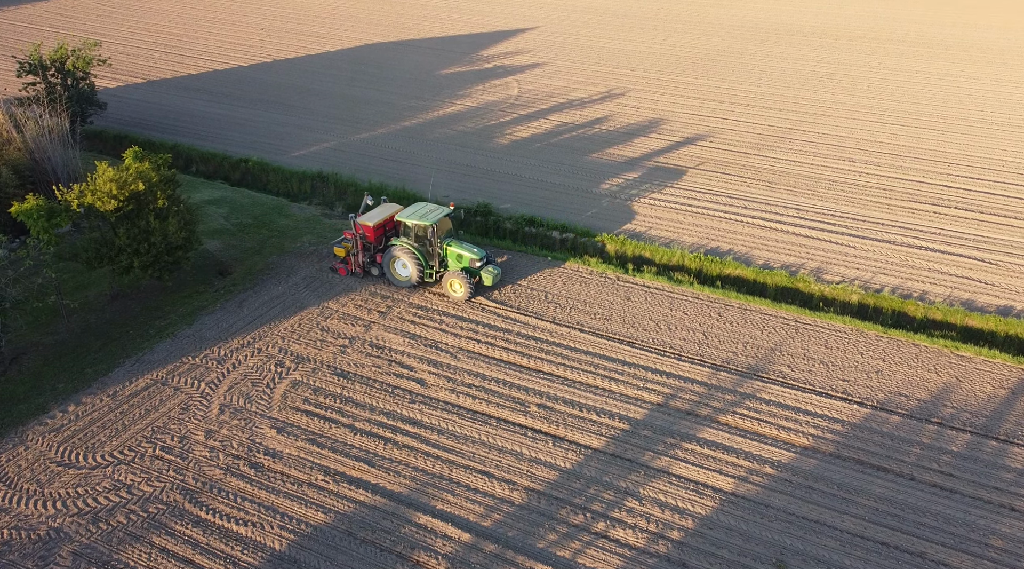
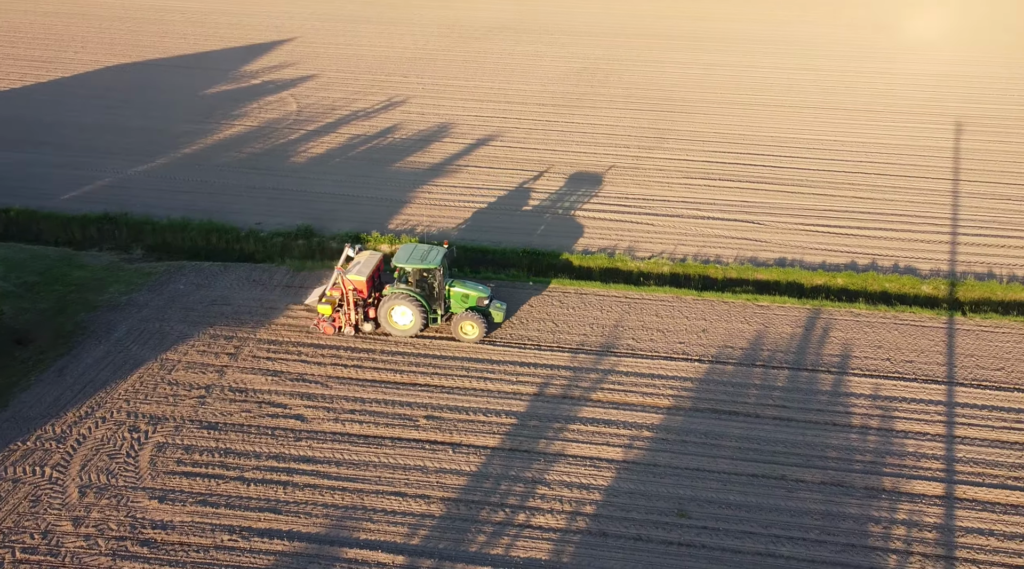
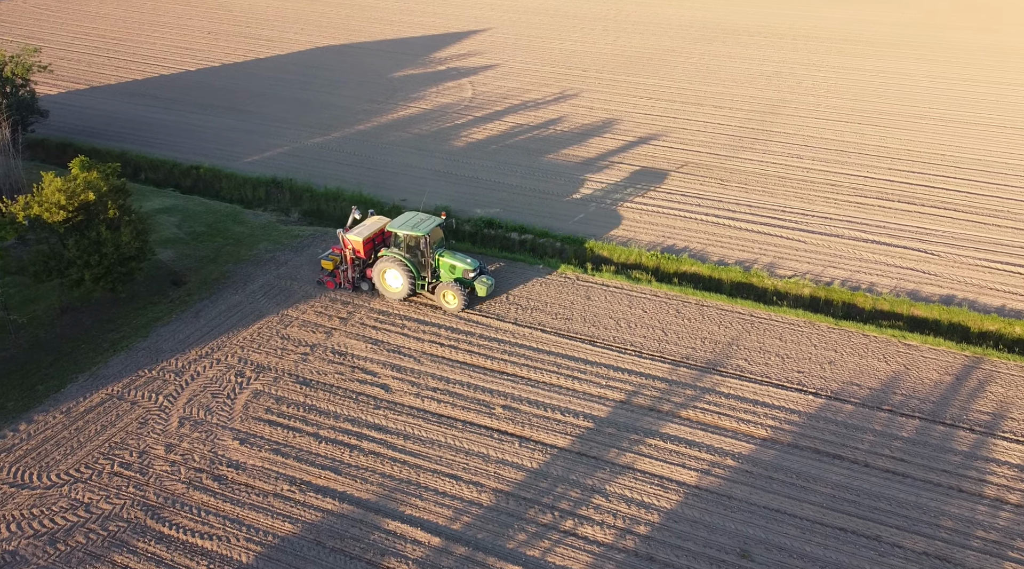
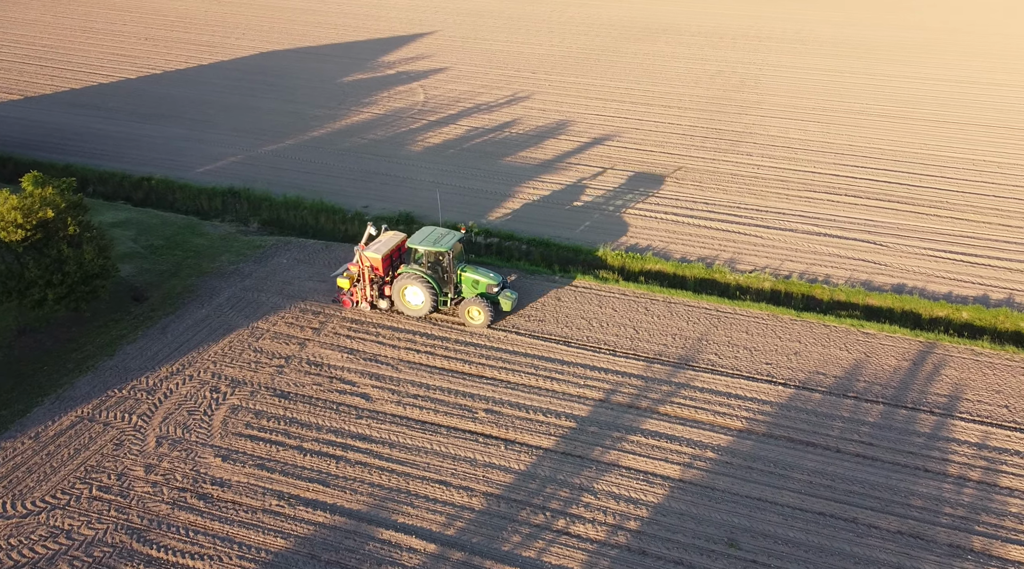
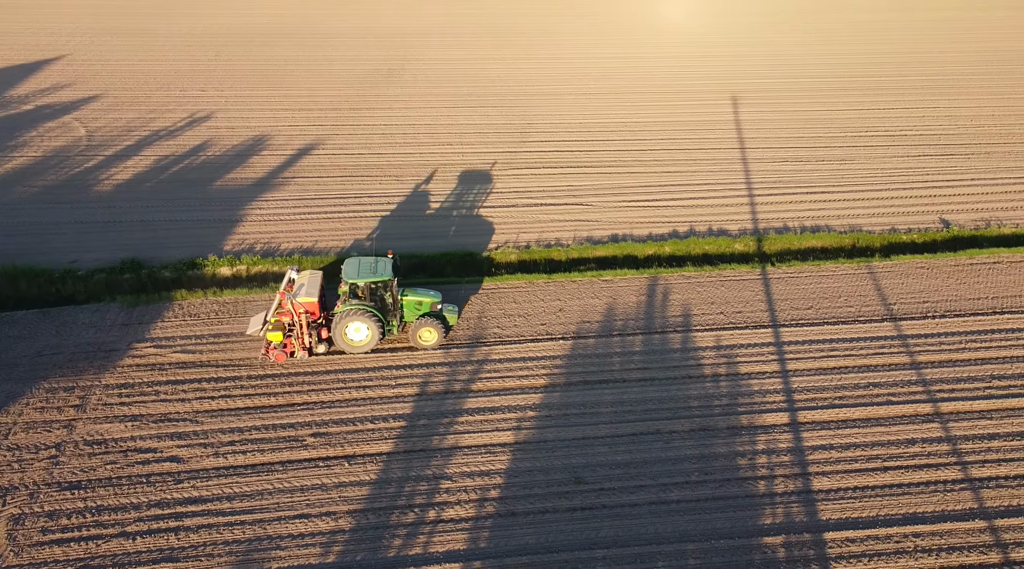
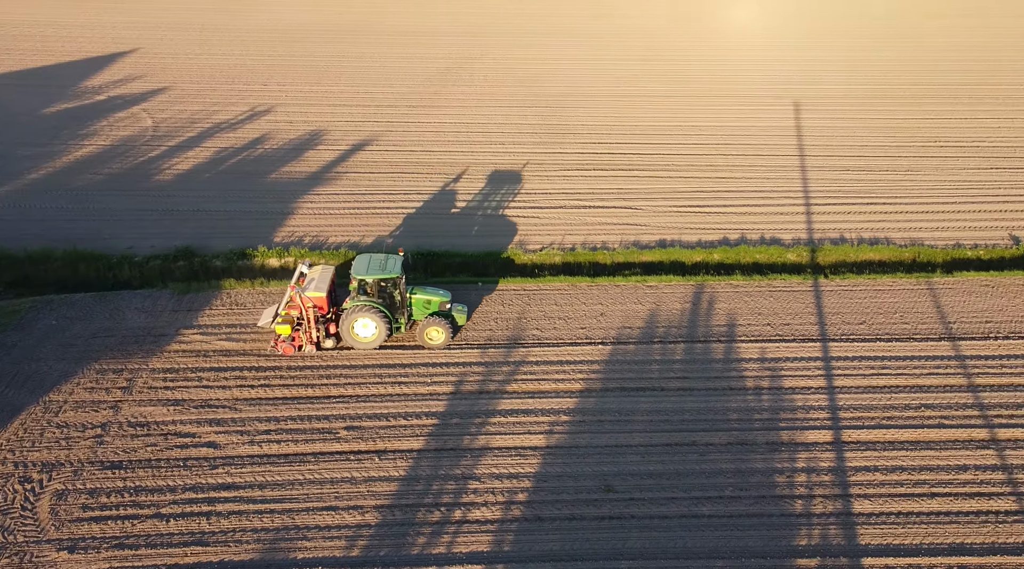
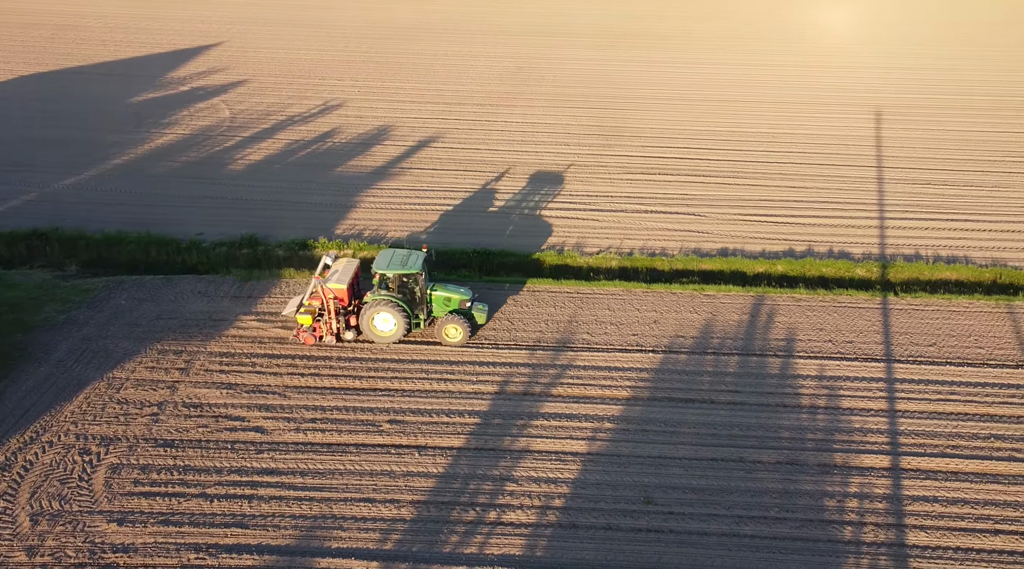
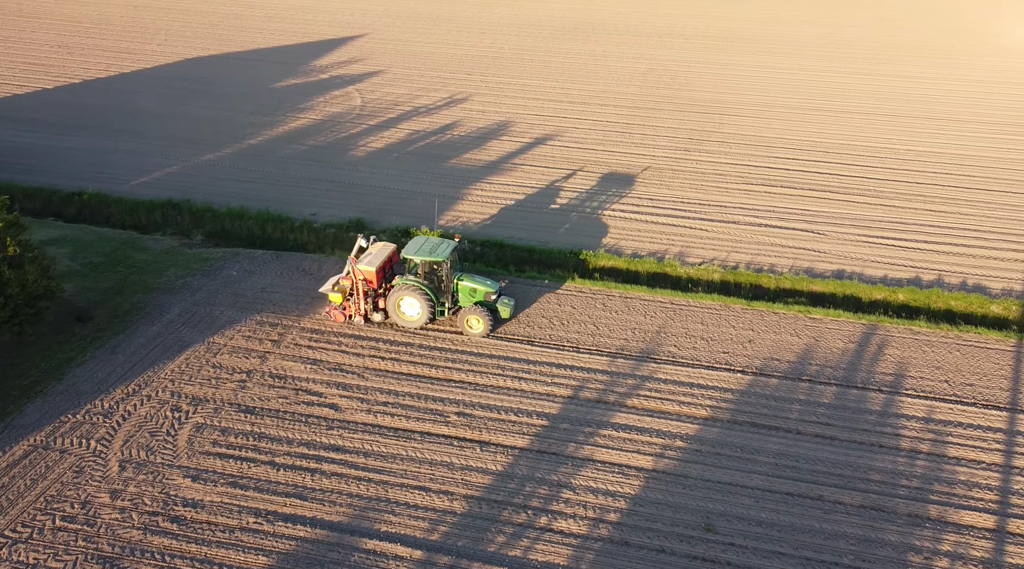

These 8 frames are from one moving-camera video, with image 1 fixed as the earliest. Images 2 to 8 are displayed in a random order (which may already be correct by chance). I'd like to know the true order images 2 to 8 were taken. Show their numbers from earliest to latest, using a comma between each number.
3, 4, 8, 2, 7, 6, 5
